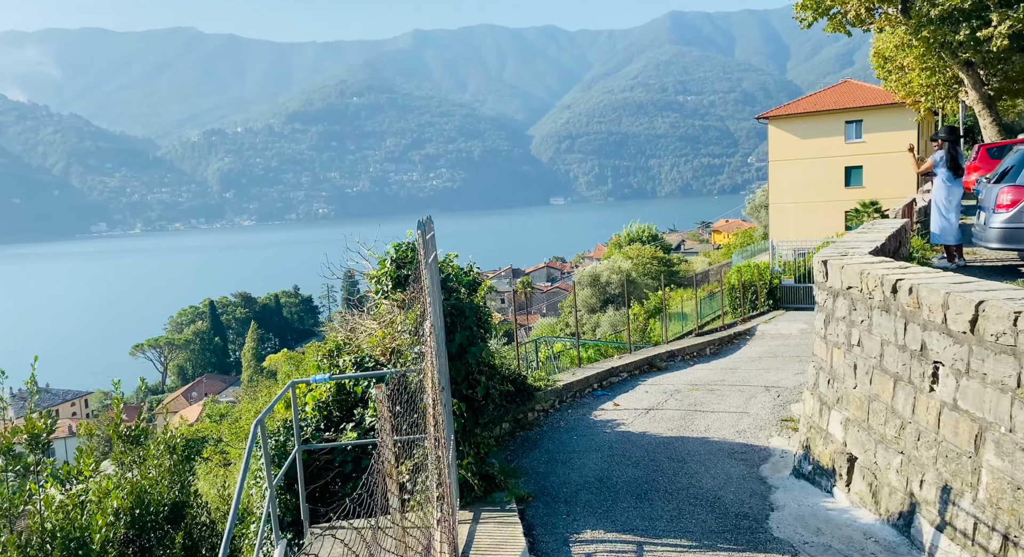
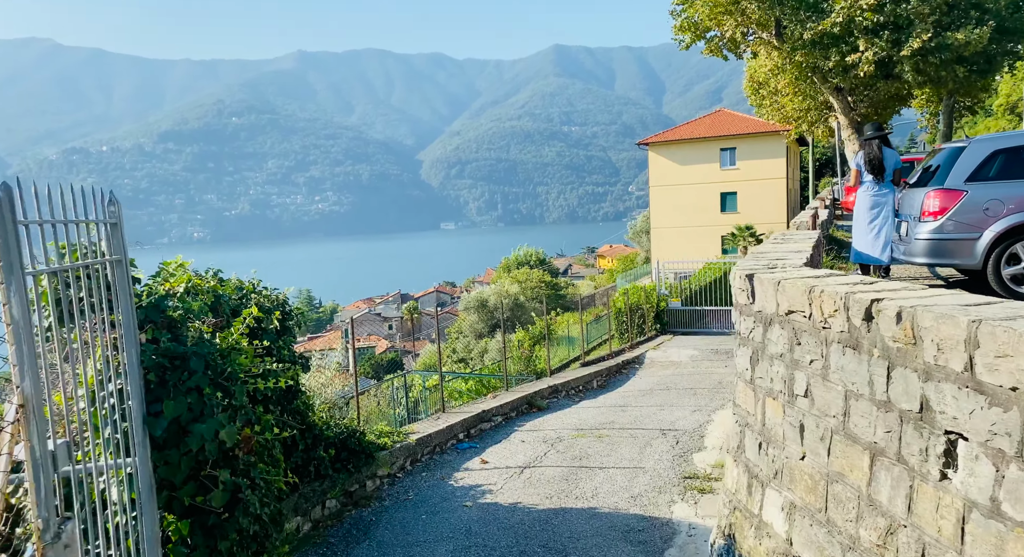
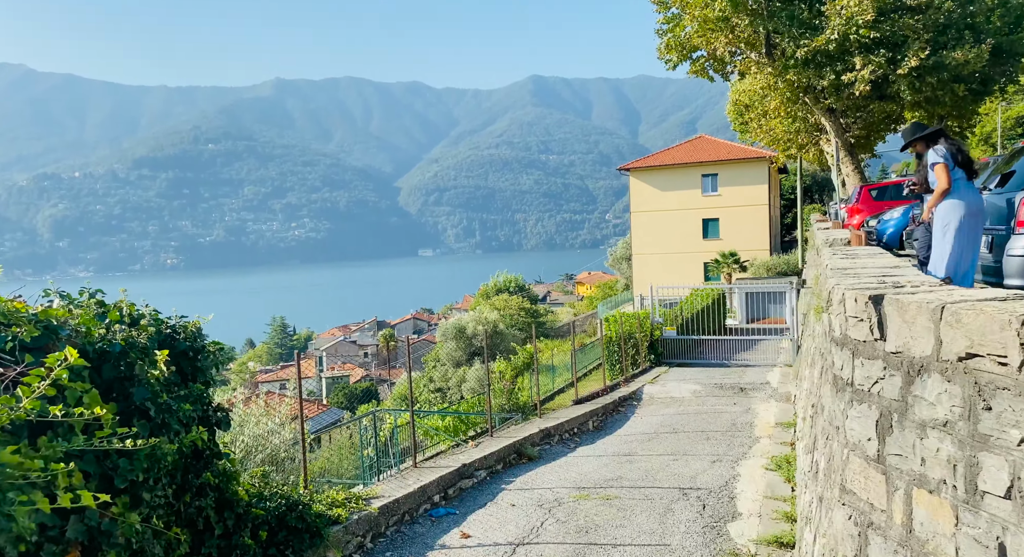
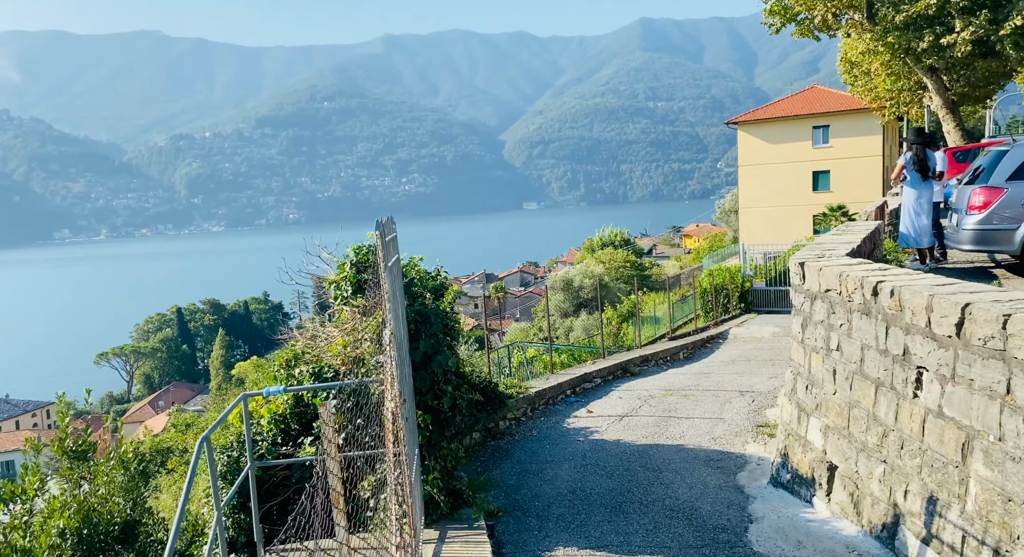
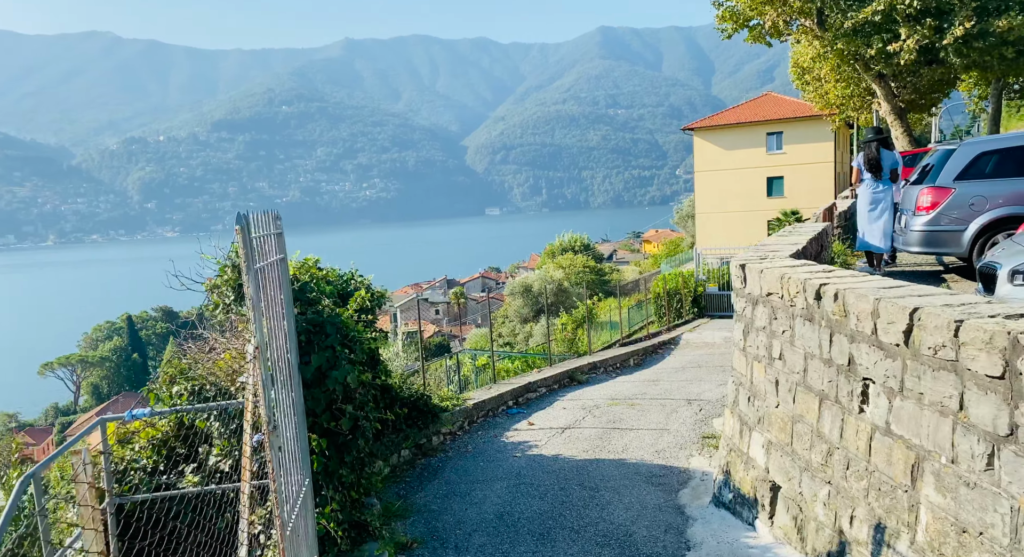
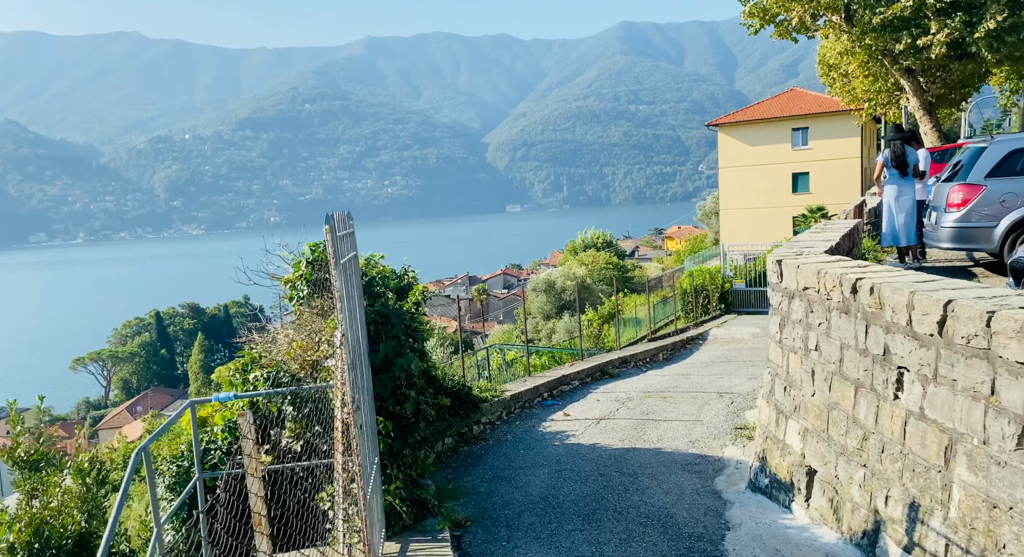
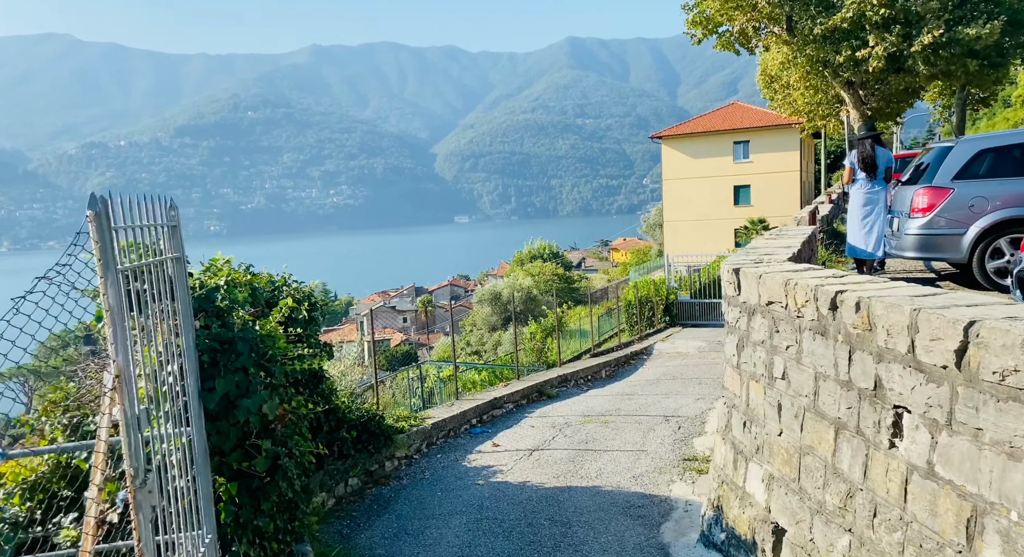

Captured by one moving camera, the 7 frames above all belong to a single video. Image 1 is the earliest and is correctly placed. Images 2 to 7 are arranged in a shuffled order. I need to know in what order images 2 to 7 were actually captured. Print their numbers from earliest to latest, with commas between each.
4, 6, 5, 7, 2, 3
